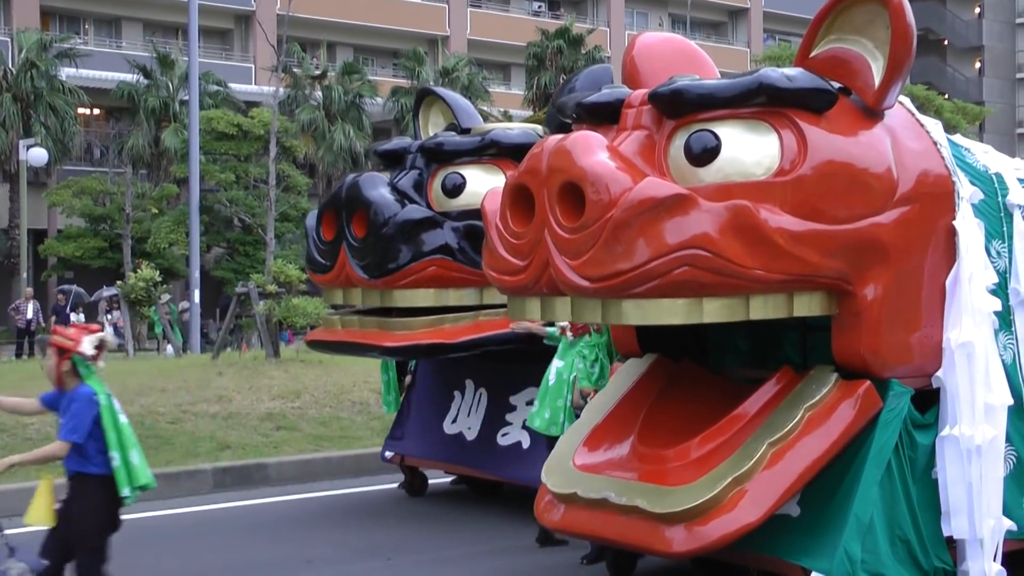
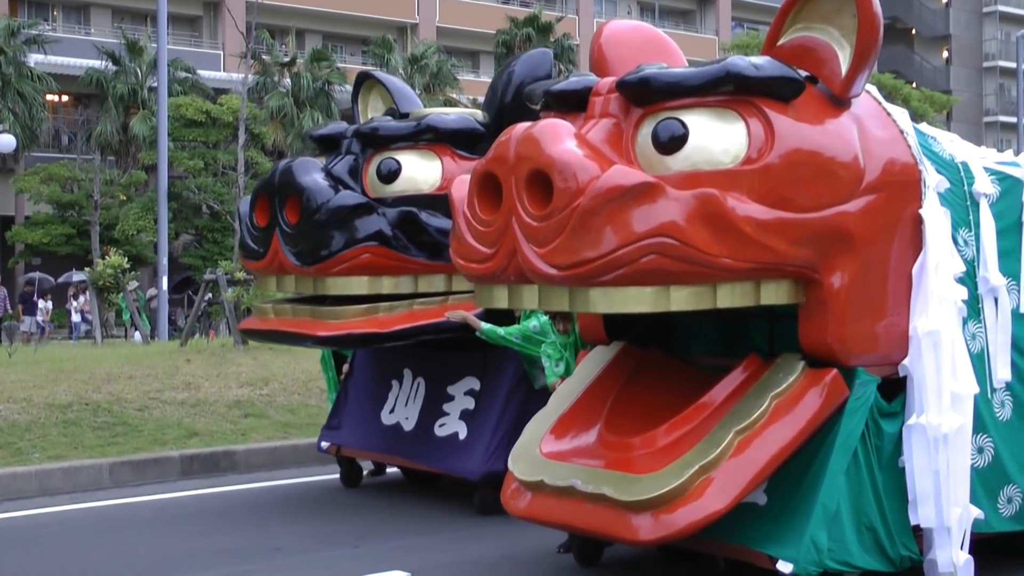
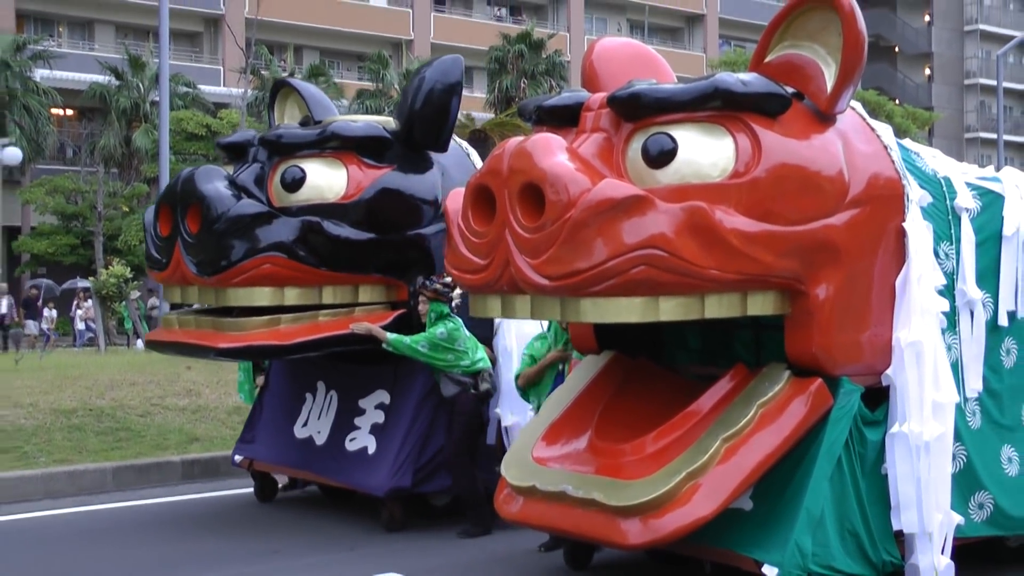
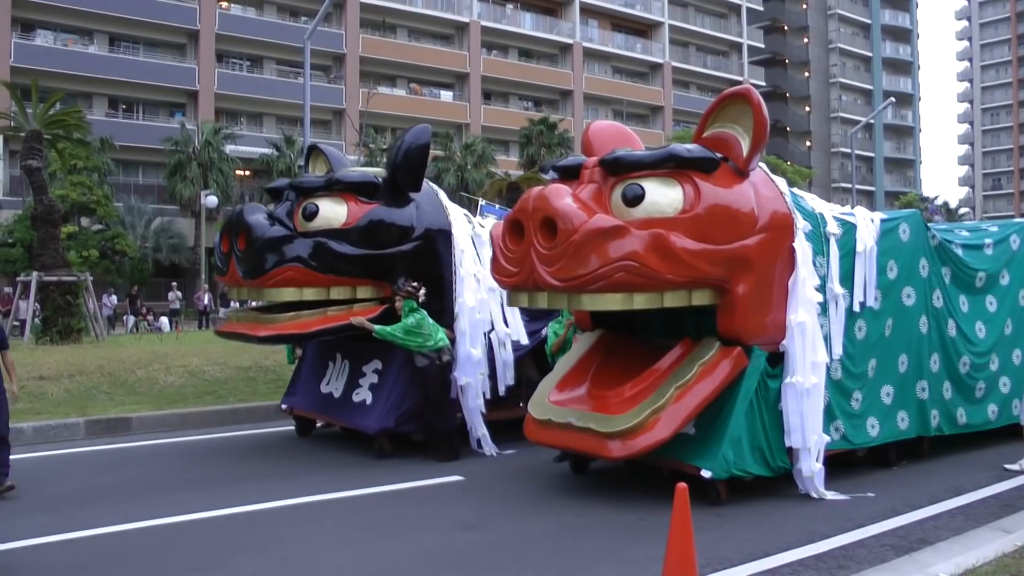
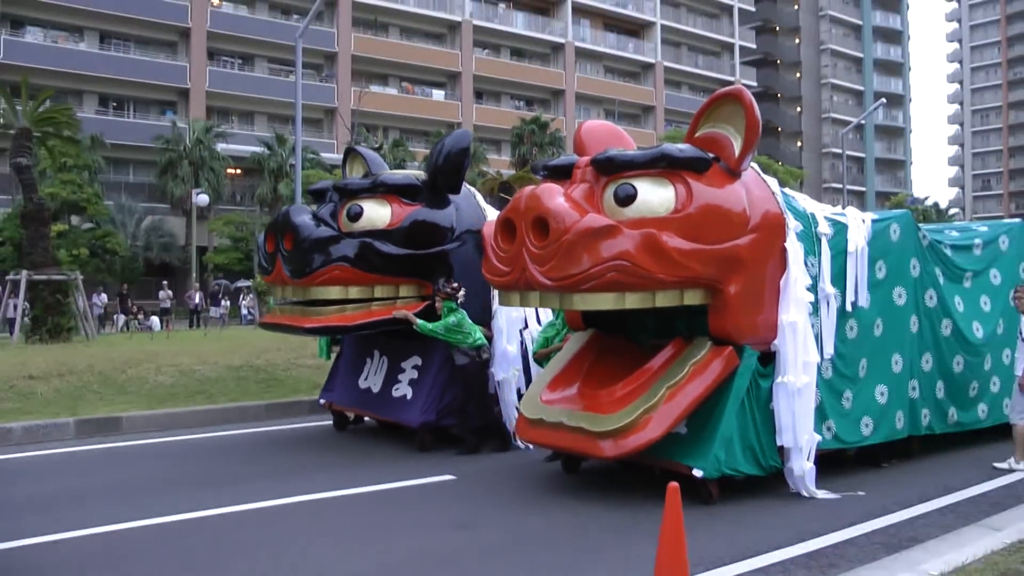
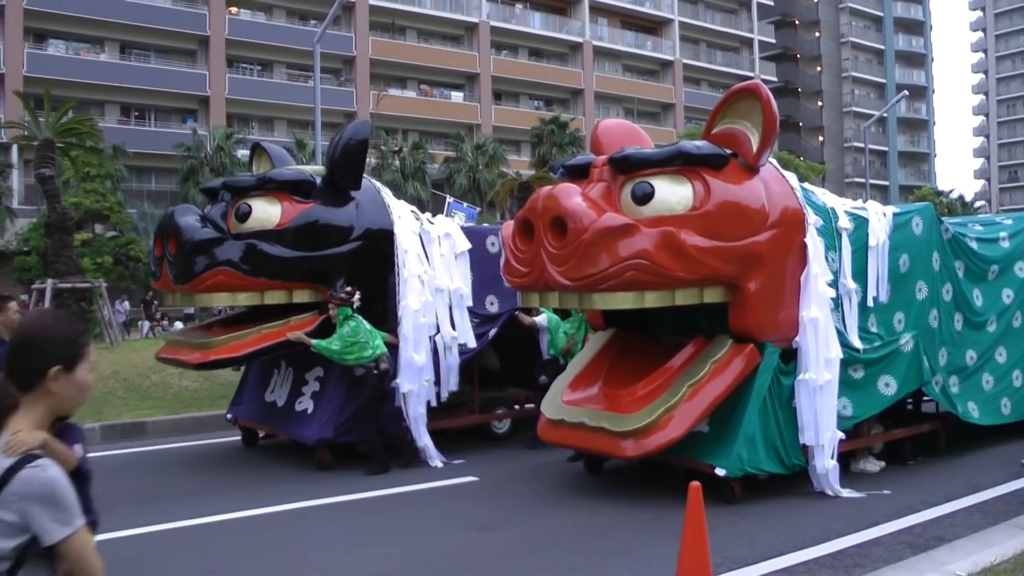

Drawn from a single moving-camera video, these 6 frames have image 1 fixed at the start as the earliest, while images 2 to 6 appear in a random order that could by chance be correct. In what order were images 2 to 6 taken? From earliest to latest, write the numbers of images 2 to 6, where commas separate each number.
2, 3, 5, 4, 6
